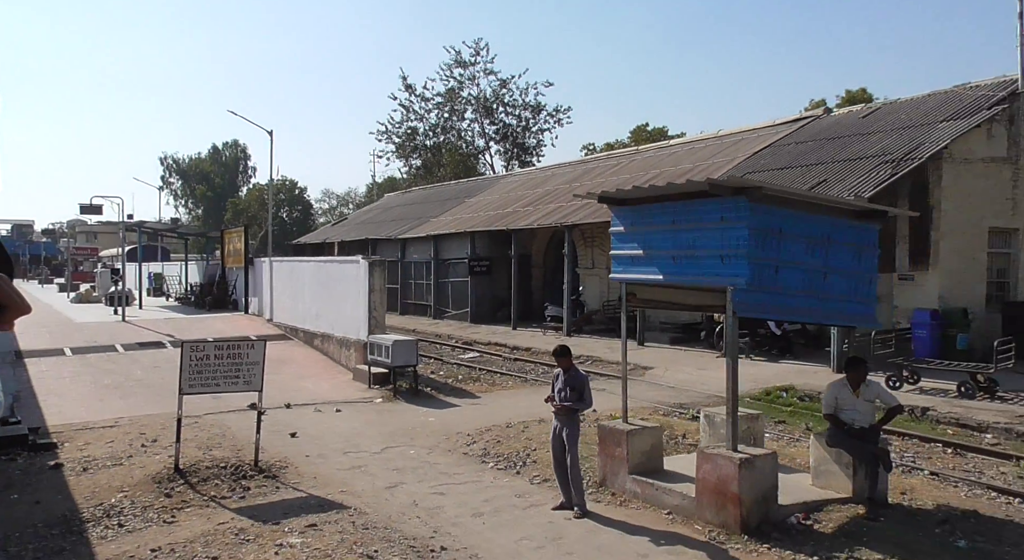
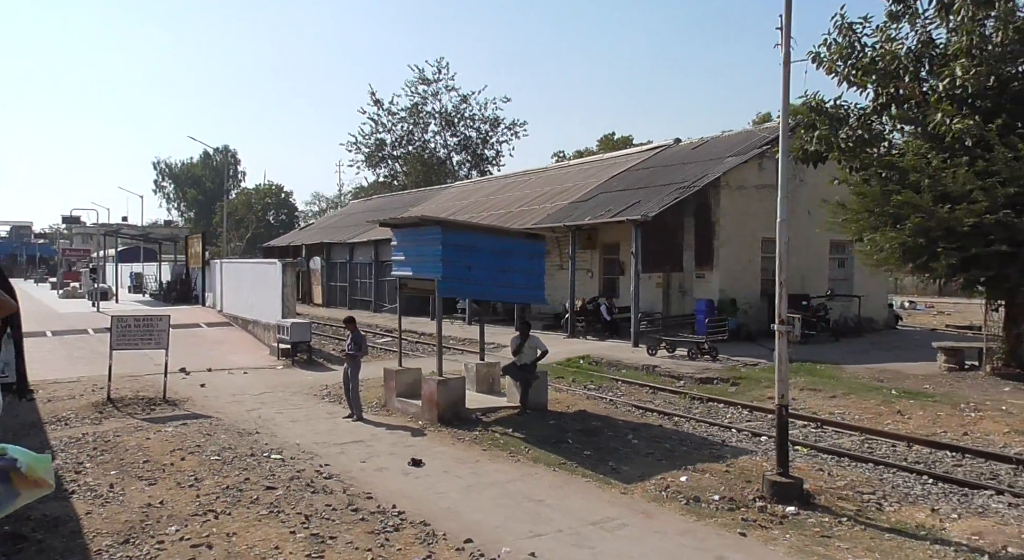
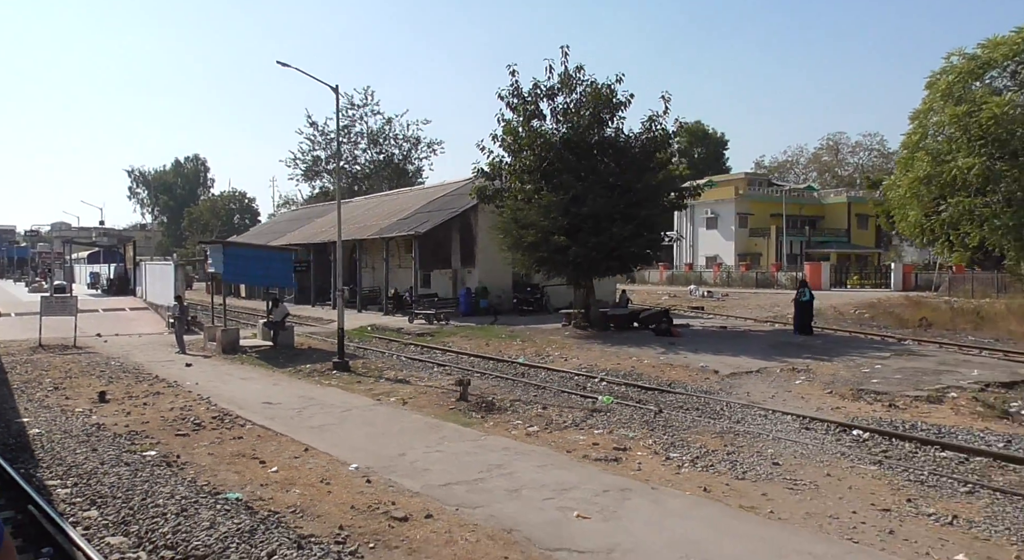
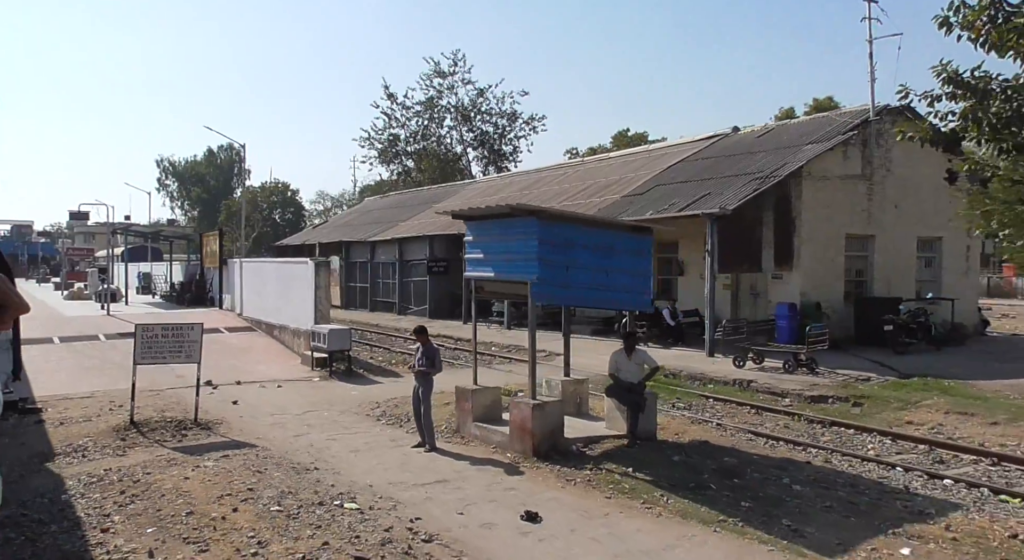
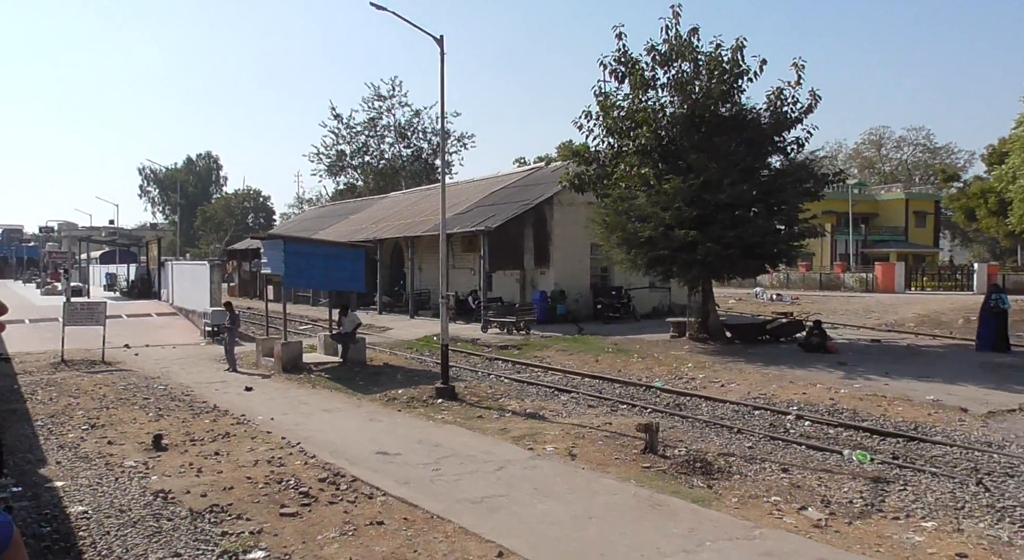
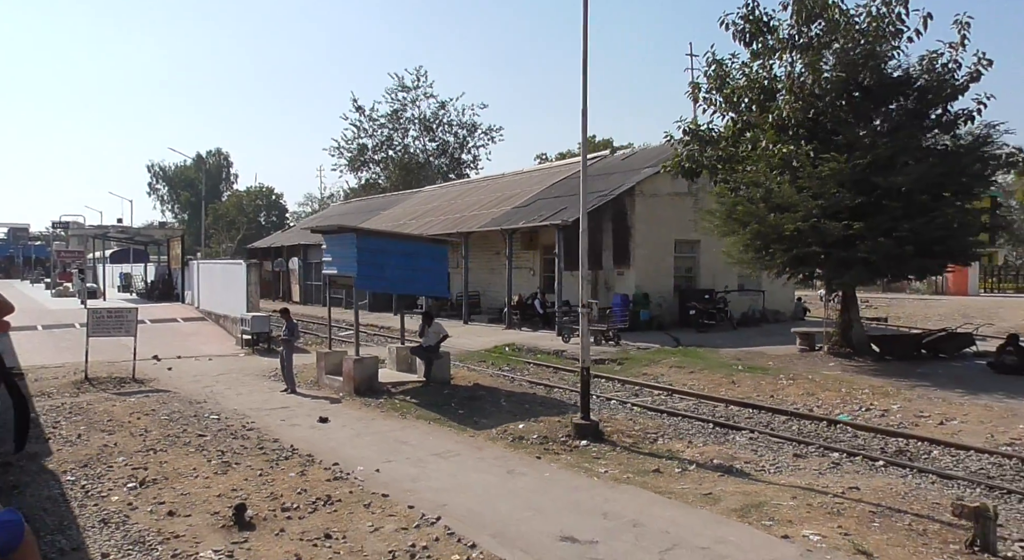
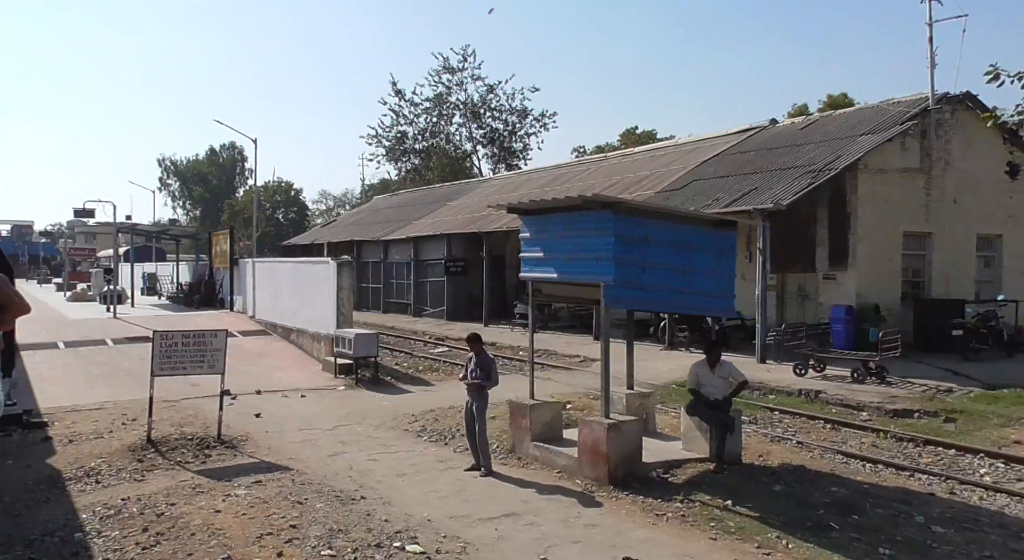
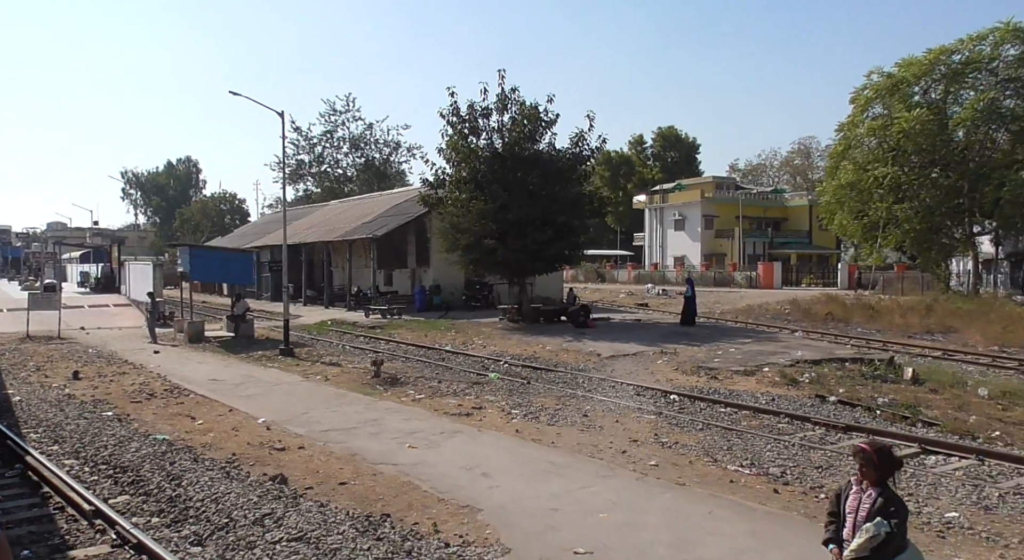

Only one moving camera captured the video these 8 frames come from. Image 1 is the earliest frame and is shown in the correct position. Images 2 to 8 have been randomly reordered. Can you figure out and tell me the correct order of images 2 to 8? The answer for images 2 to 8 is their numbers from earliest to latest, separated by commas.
7, 4, 2, 6, 5, 3, 8
